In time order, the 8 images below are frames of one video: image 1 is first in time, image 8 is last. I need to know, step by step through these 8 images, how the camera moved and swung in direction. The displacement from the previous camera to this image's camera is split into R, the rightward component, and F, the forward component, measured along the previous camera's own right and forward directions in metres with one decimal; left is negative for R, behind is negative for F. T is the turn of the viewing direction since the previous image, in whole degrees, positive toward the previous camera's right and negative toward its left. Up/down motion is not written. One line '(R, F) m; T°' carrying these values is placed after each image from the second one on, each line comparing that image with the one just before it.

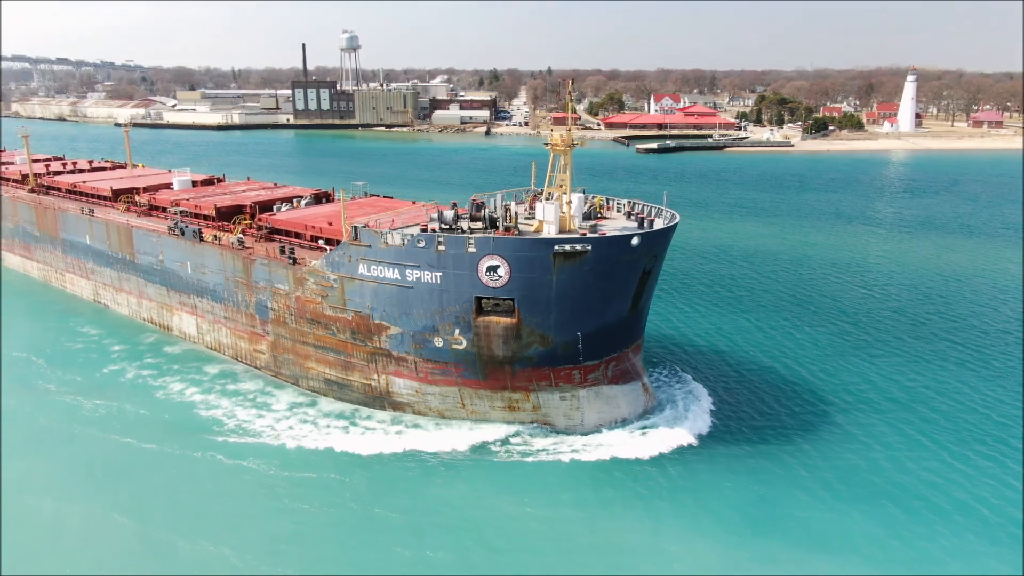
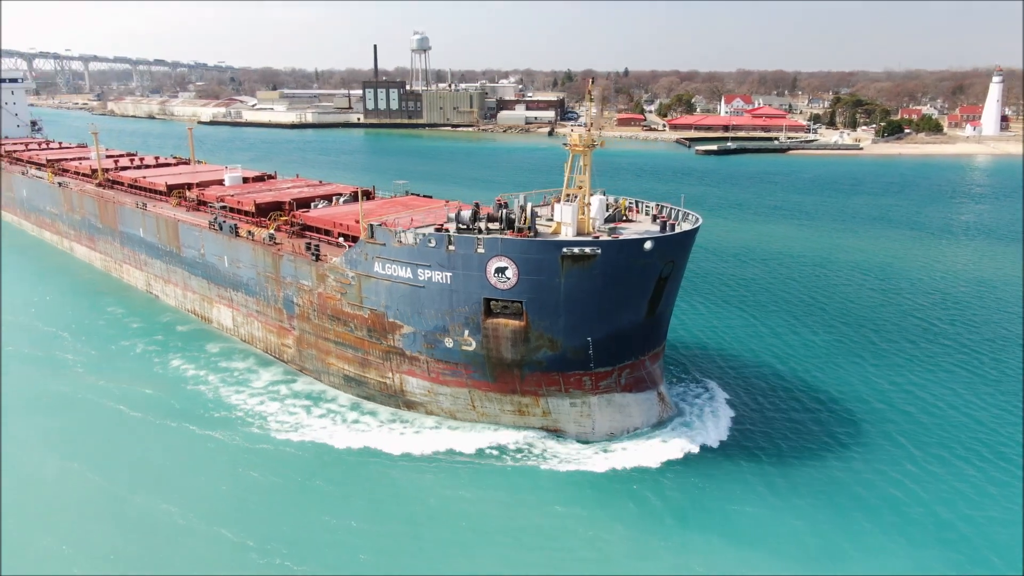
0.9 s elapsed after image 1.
(+1.1, +0.3) m; -5°
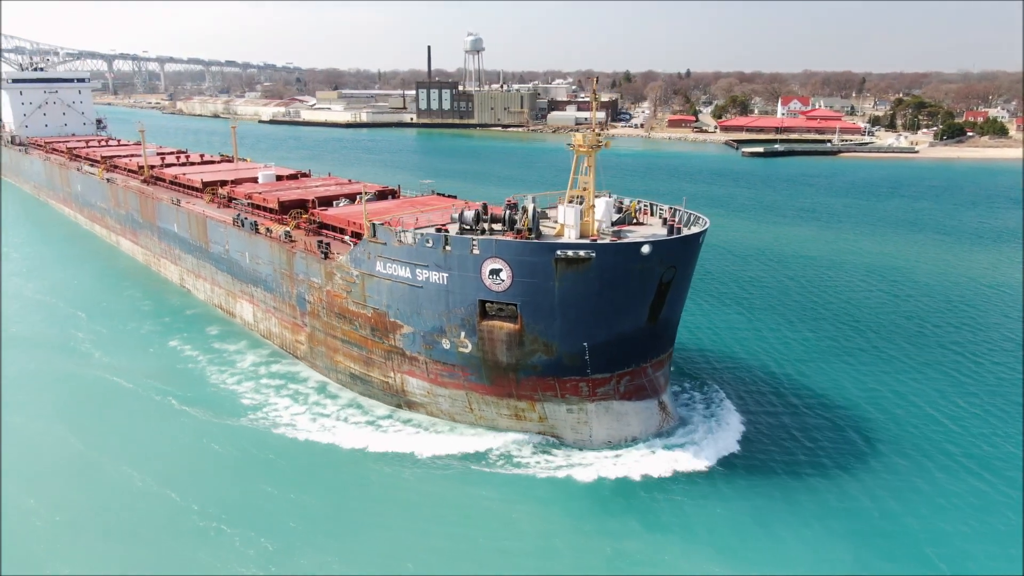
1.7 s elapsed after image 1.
(+1.0, +0.3) m; -4°
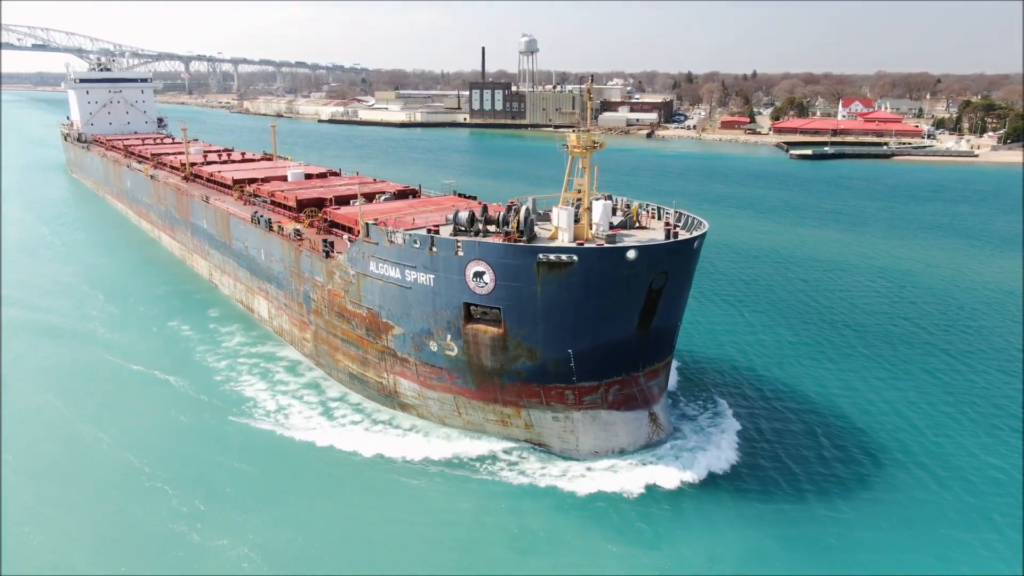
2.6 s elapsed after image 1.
(+1.2, +0.4) m; -4°
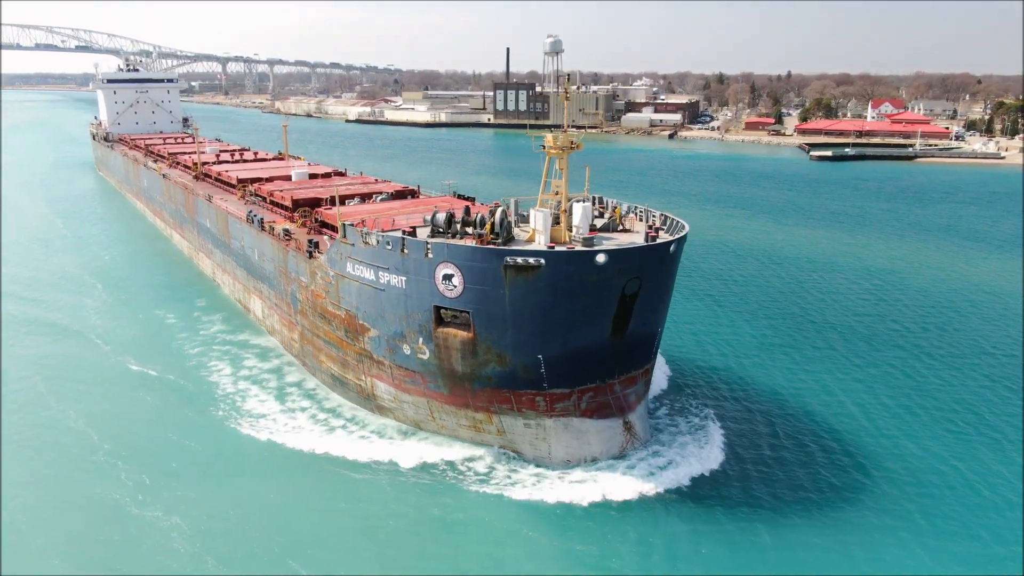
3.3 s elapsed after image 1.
(+1.0, +0.3) m; -2°
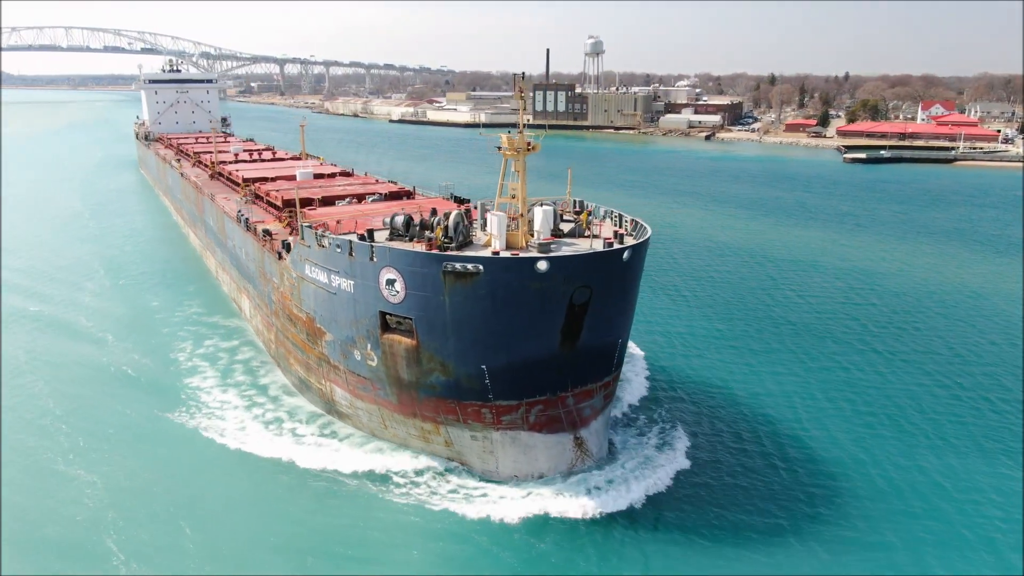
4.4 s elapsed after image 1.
(+1.6, +0.6) m; -3°
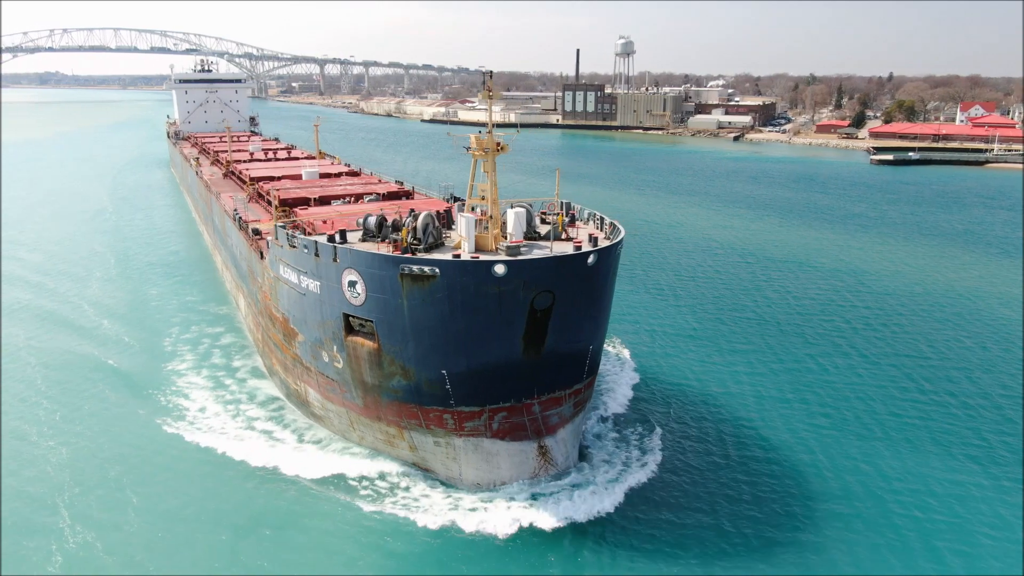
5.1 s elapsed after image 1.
(+1.1, +0.3) m; -3°
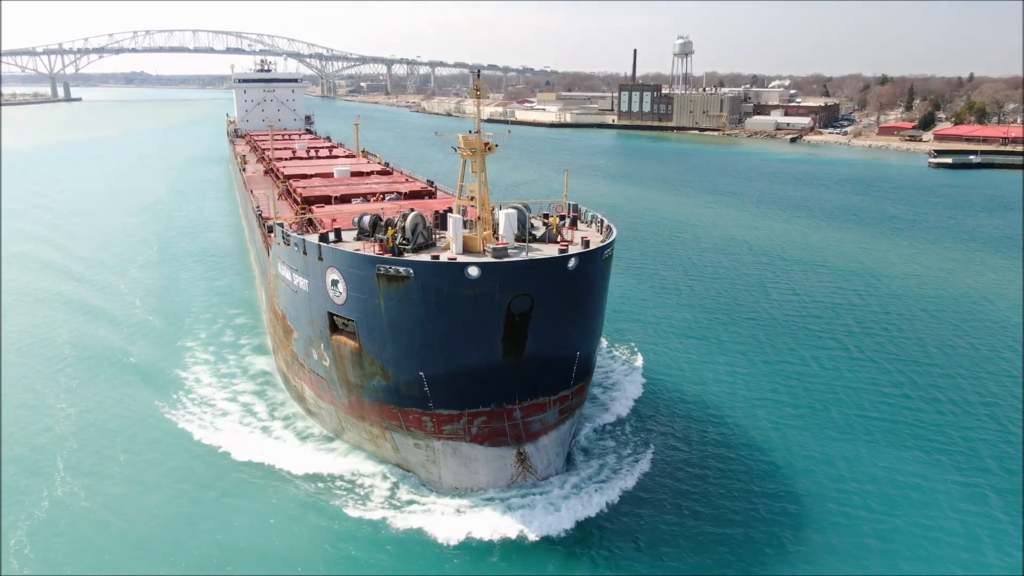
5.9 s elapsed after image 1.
(+1.2, +0.3) m; -4°
